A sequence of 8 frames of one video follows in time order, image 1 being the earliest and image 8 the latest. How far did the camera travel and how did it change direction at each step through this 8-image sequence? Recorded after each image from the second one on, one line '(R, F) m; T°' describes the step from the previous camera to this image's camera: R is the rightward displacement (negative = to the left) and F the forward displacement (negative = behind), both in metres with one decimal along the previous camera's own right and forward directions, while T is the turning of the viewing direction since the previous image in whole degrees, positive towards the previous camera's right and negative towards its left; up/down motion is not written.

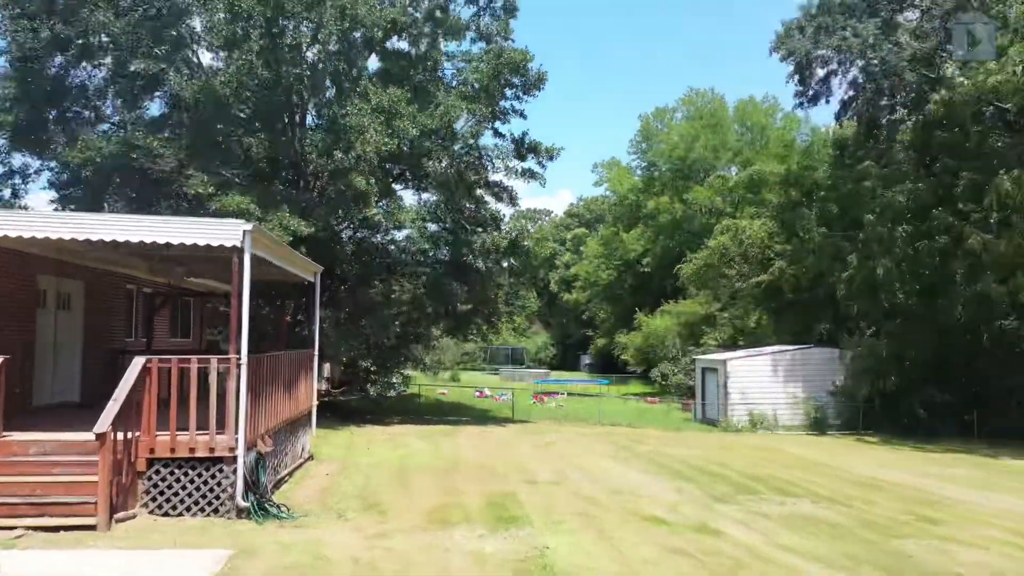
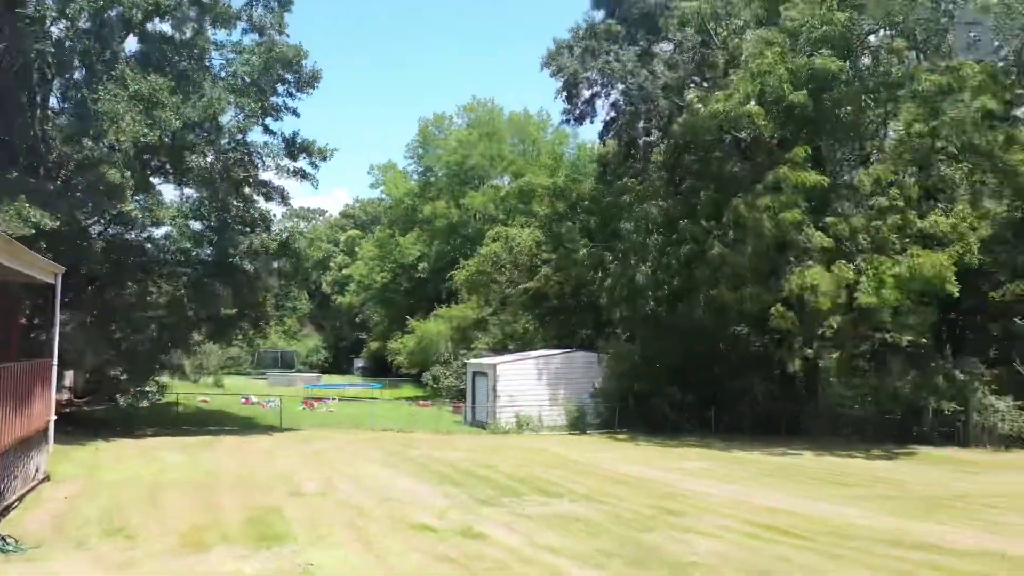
(0.0, 0.0) m; +15°
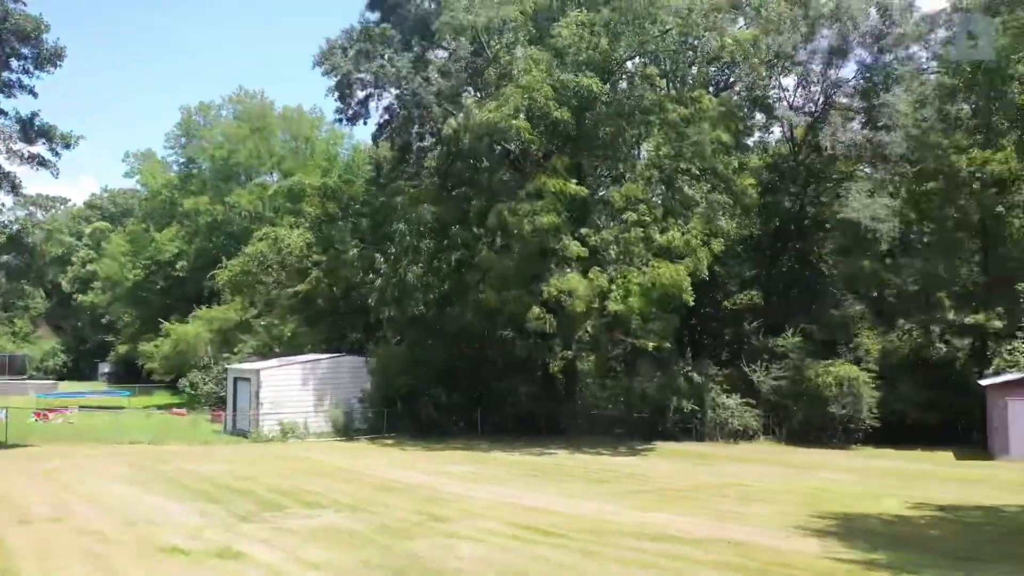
(0.0, 0.0) m; +15°
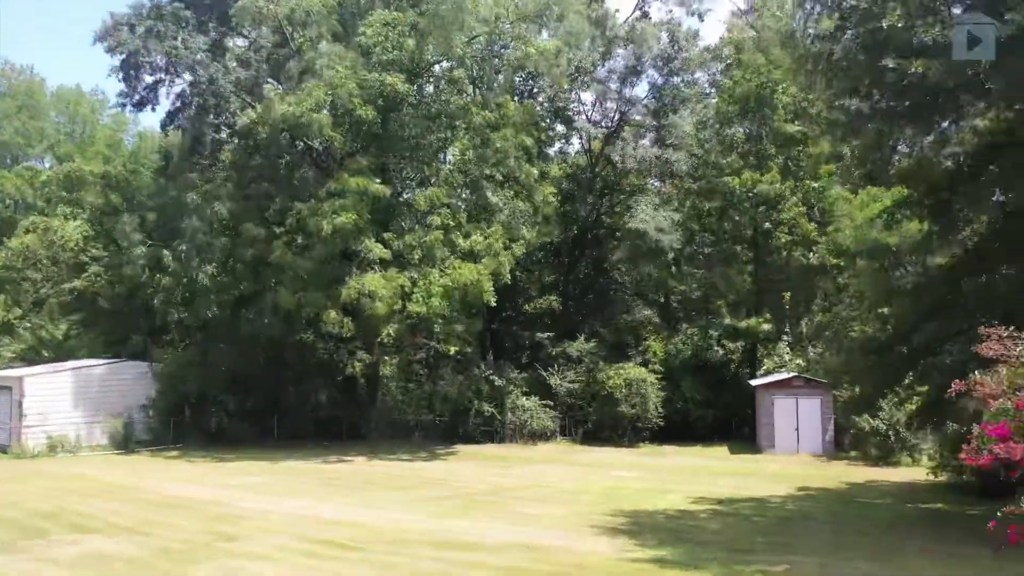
(0.0, +0.2) m; +13°
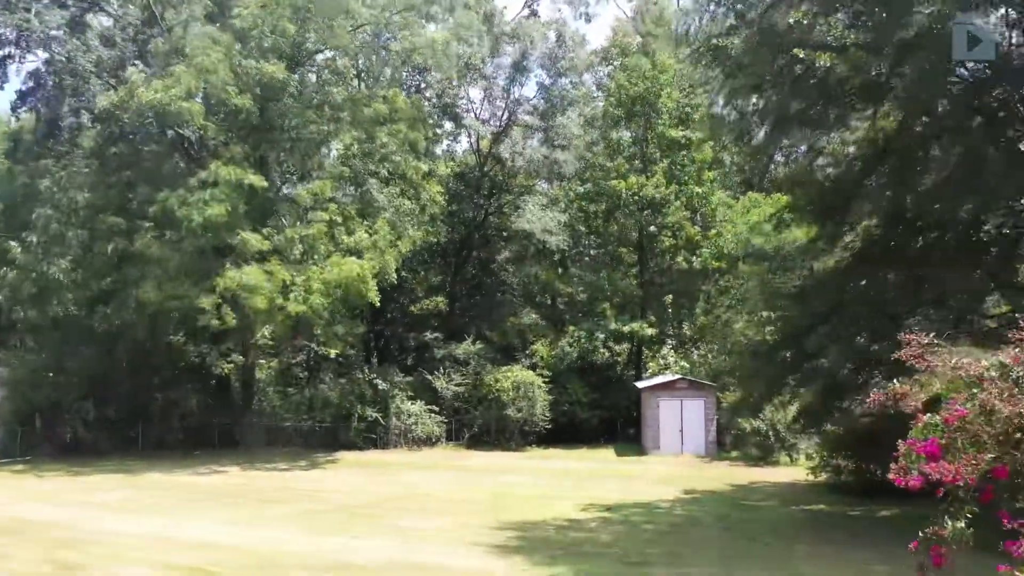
(0.0, +0.7) m; +8°
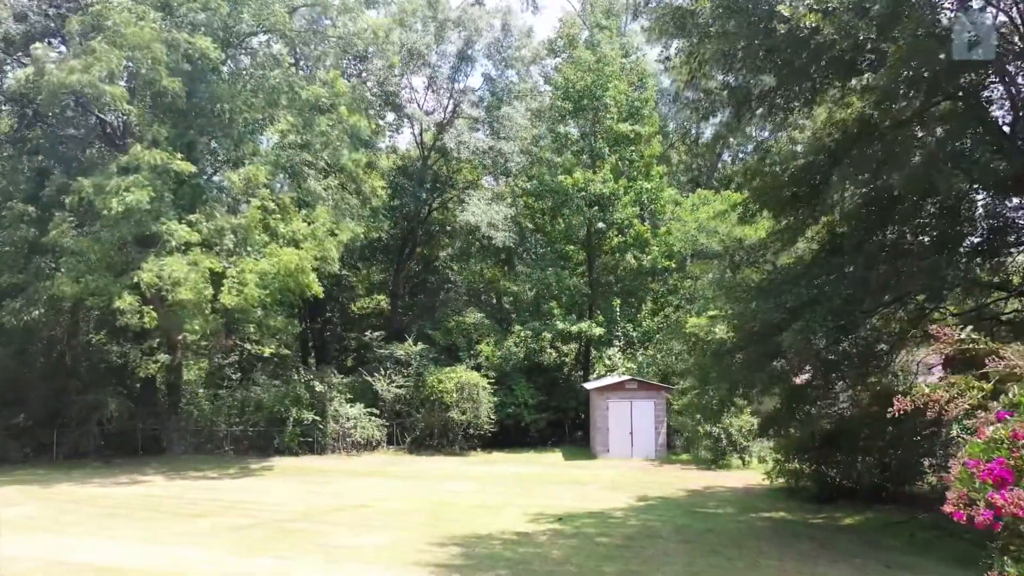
(0.0, +1.0) m; +4°
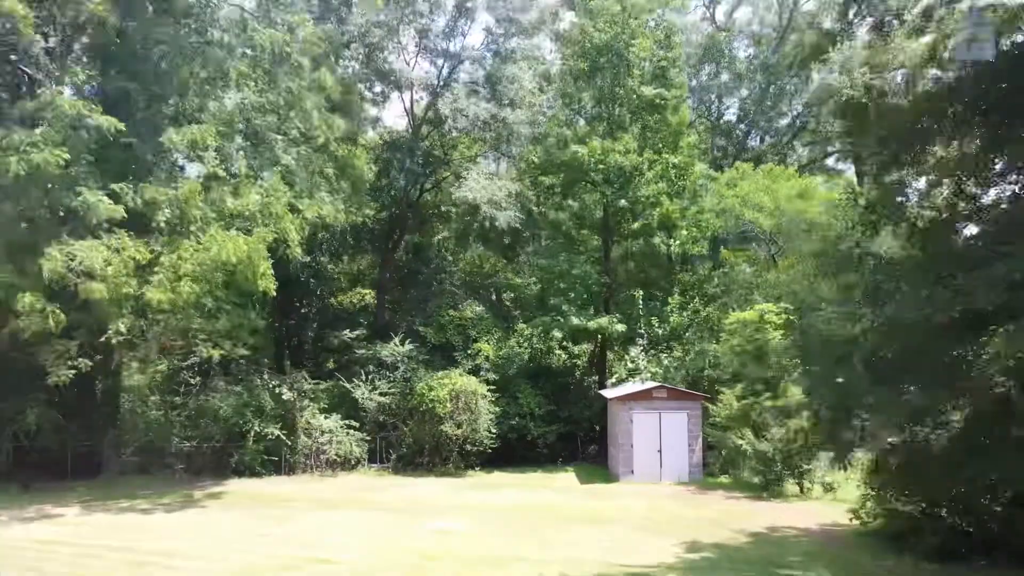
(-0.2, +4.0) m; 0°
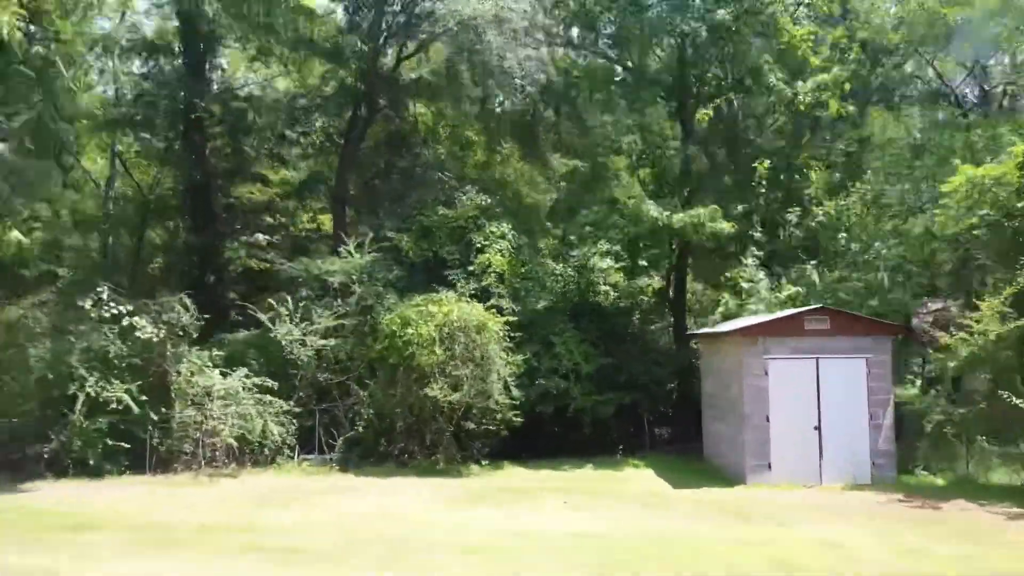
(-0.5, +9.1) m; 0°
